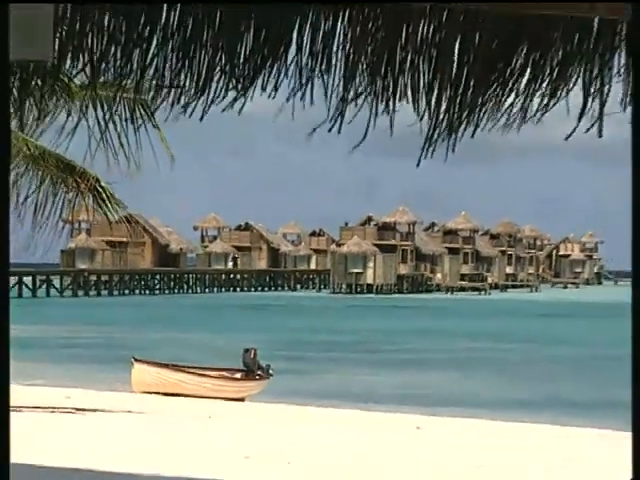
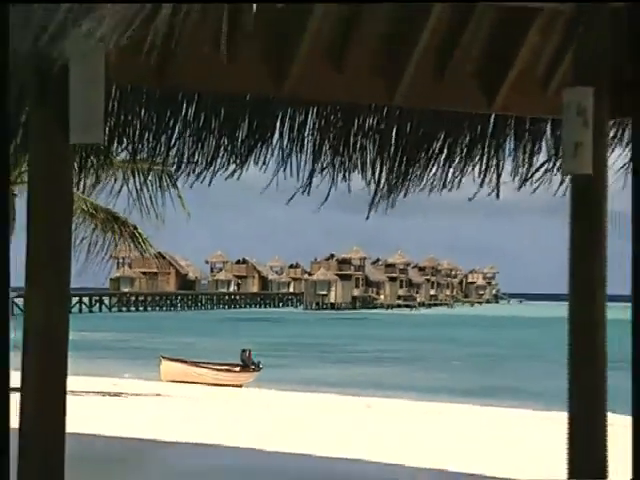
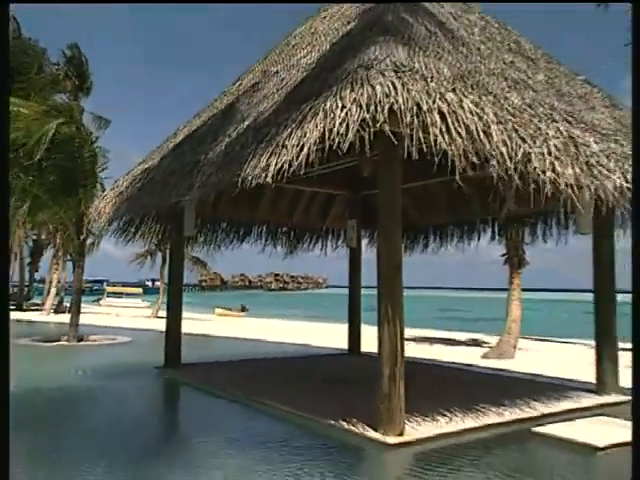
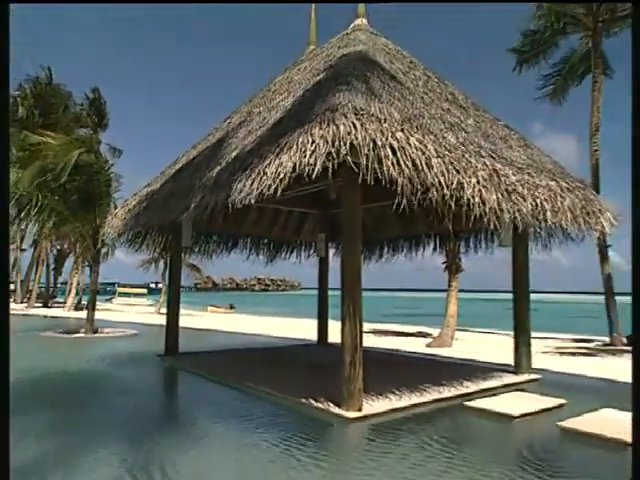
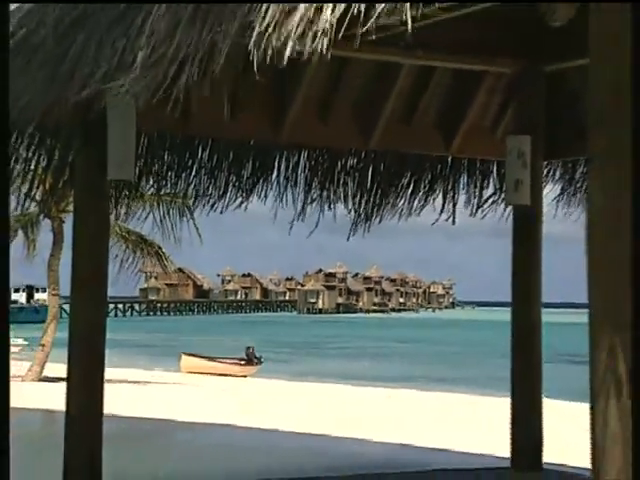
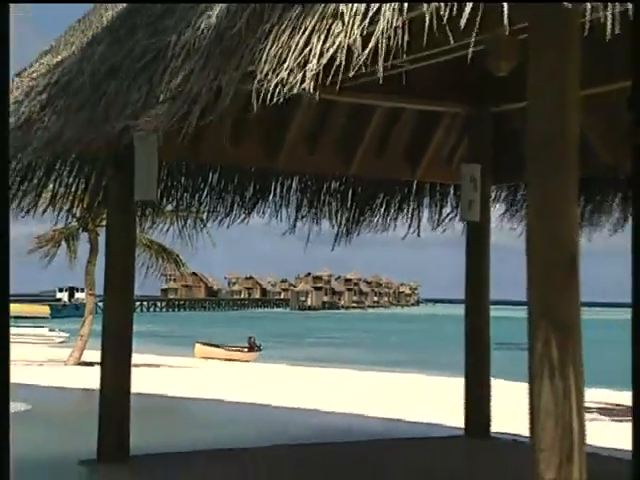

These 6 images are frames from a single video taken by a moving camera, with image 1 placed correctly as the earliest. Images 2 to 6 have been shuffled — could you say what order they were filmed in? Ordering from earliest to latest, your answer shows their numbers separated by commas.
2, 5, 6, 3, 4
